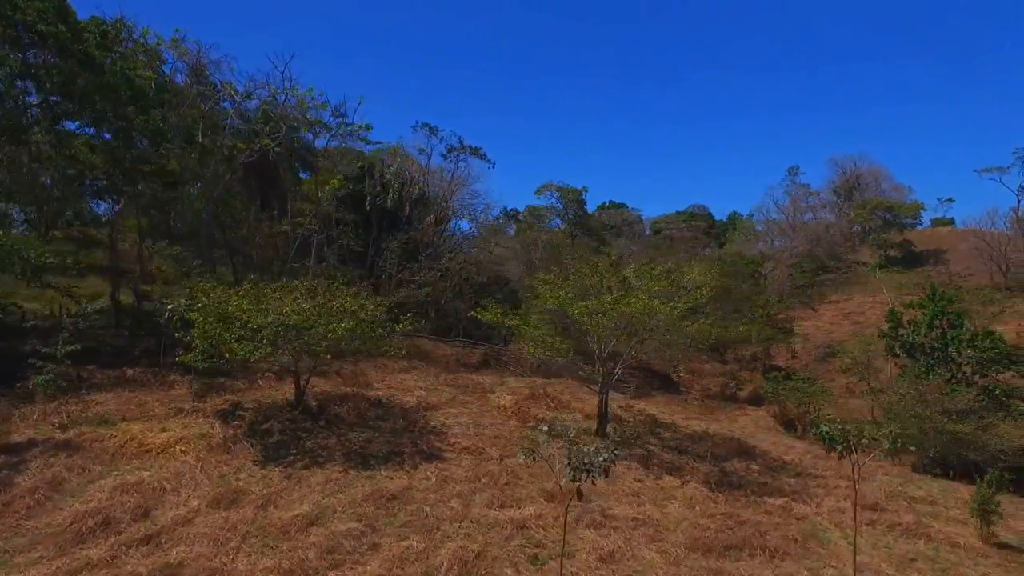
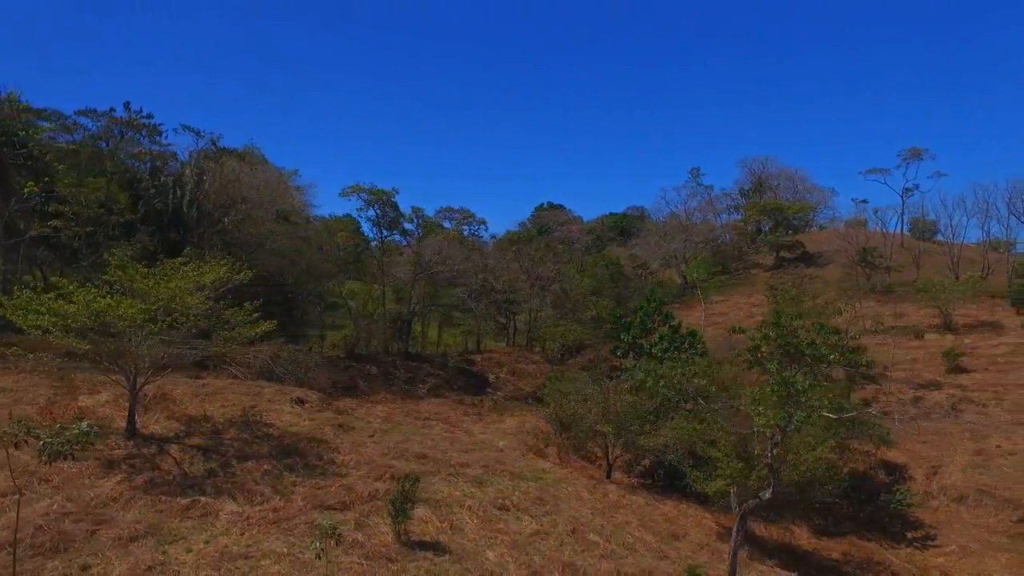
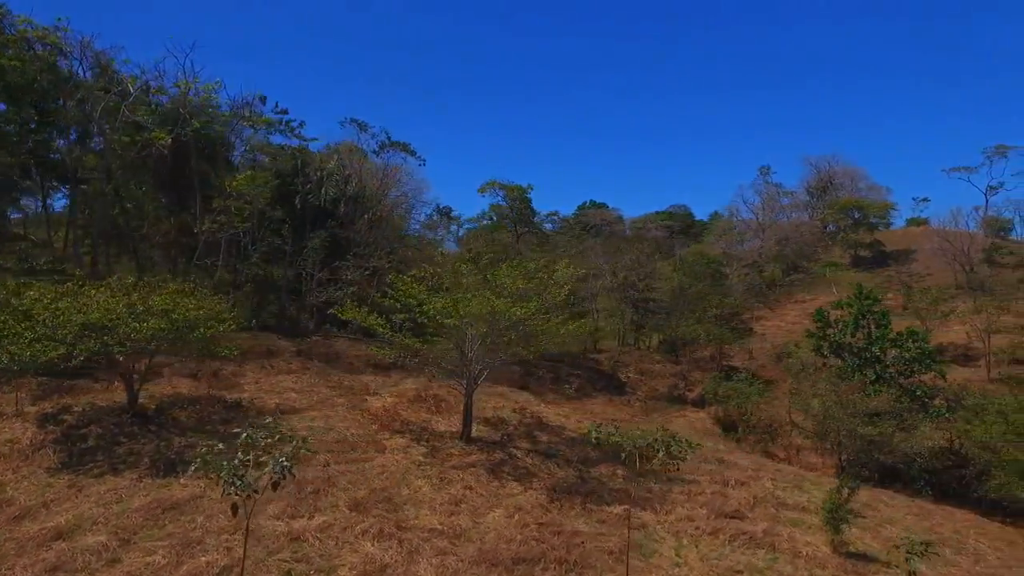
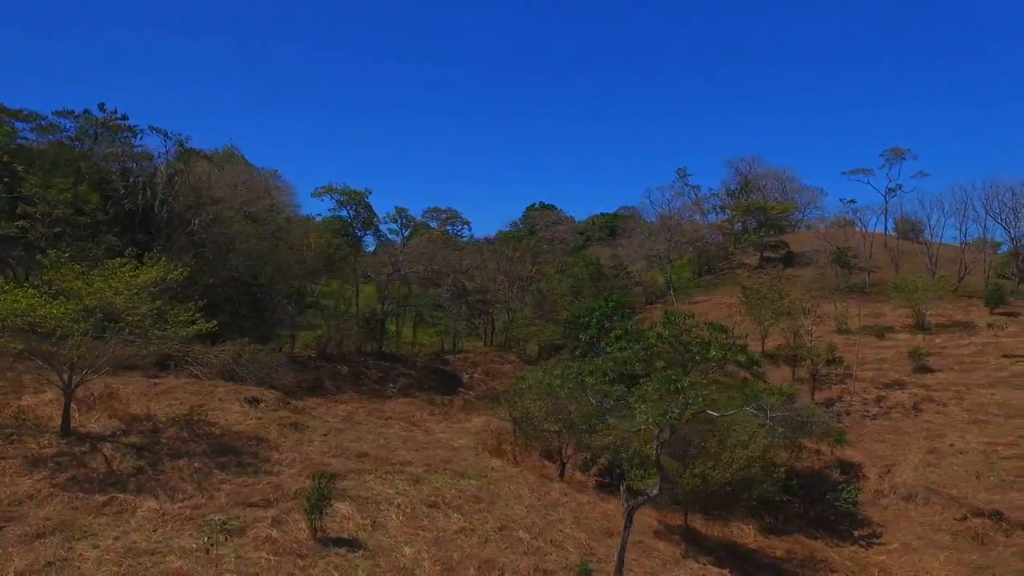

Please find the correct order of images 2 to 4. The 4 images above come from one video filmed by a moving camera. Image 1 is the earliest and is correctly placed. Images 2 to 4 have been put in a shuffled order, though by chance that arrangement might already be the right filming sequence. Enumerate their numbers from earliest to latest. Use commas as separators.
3, 2, 4
